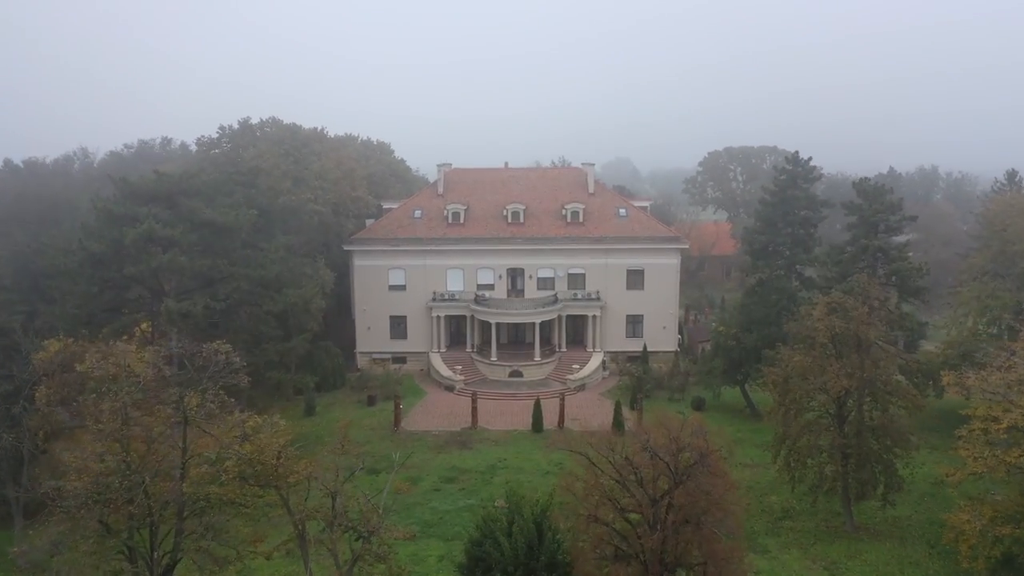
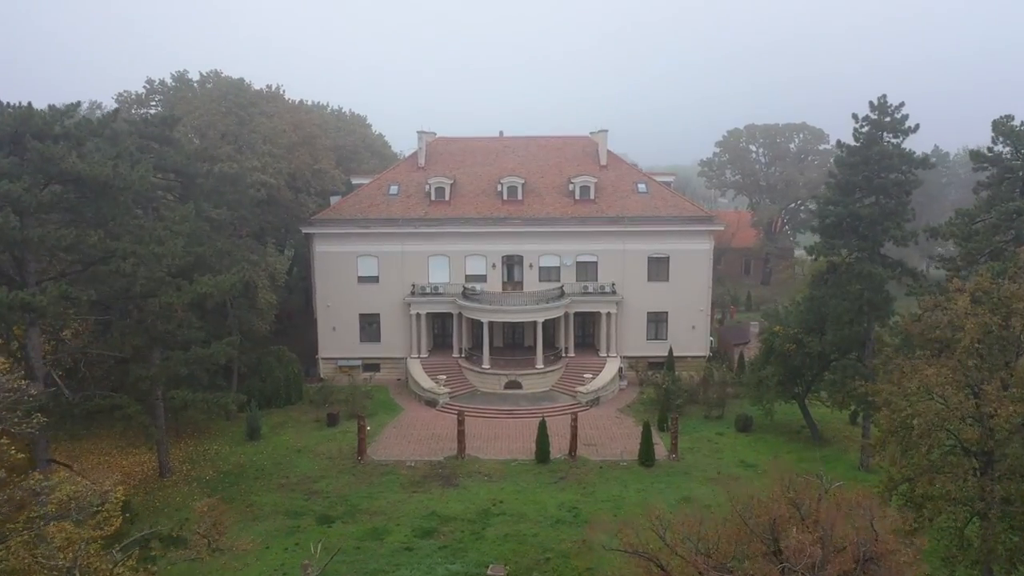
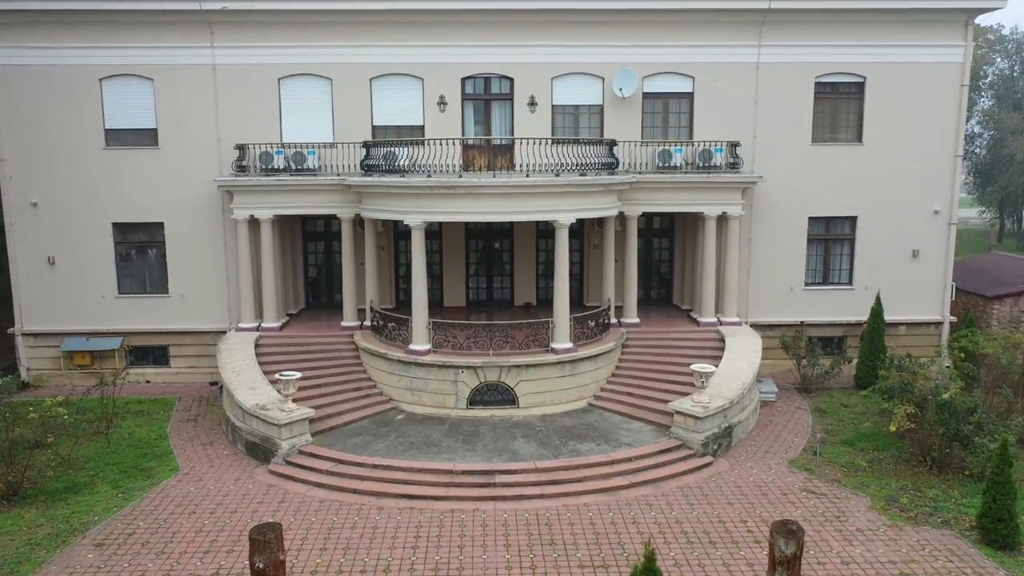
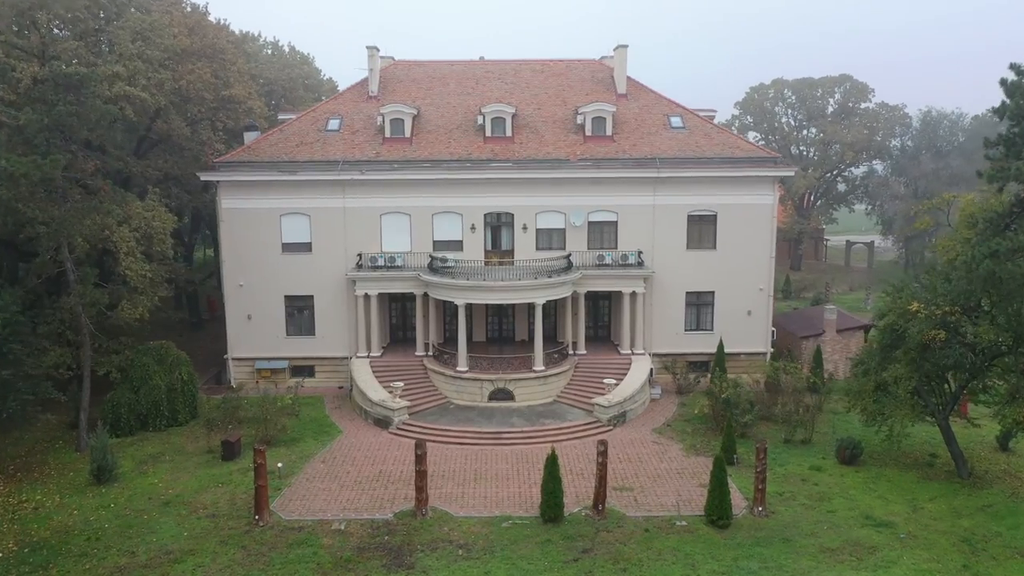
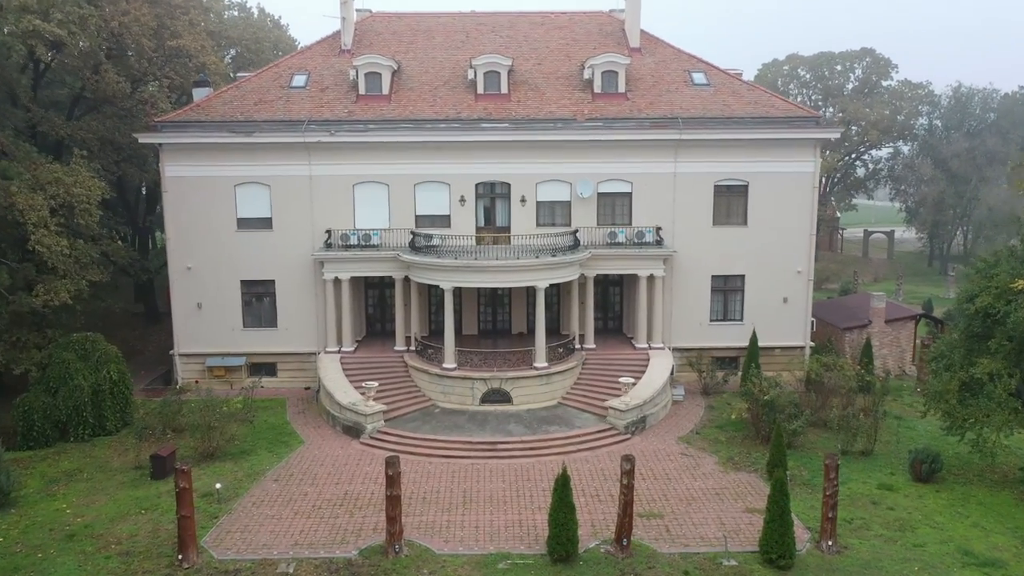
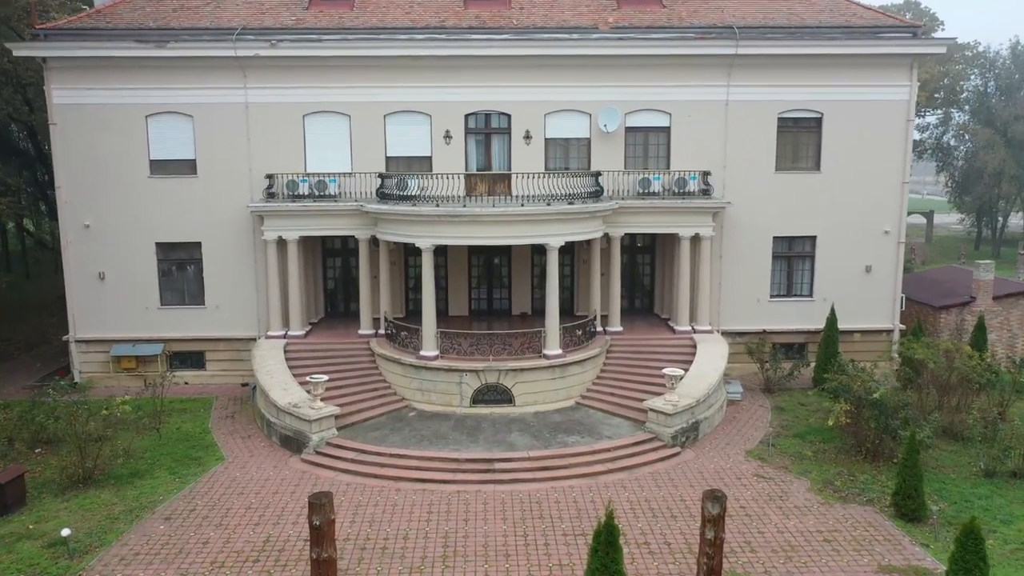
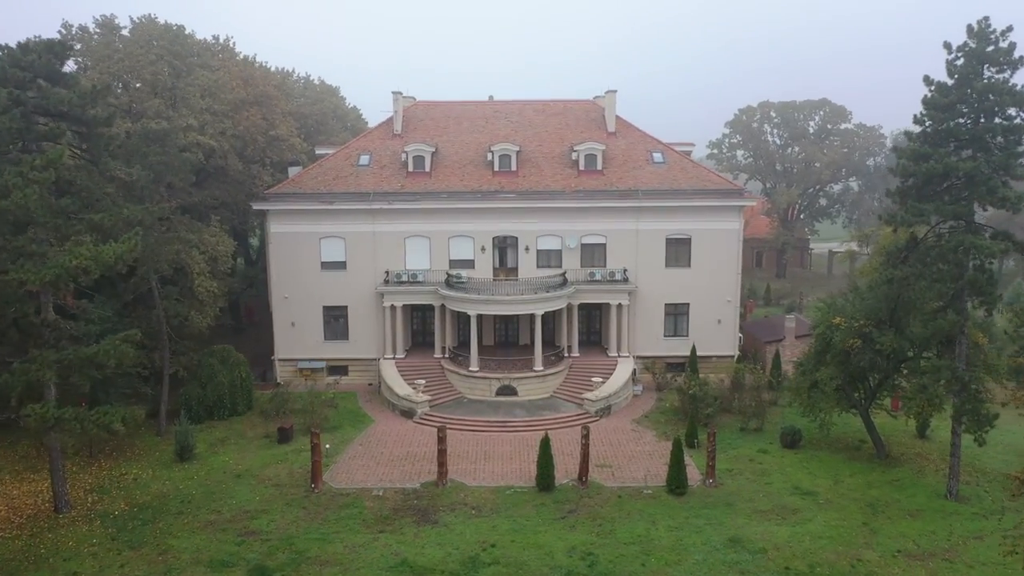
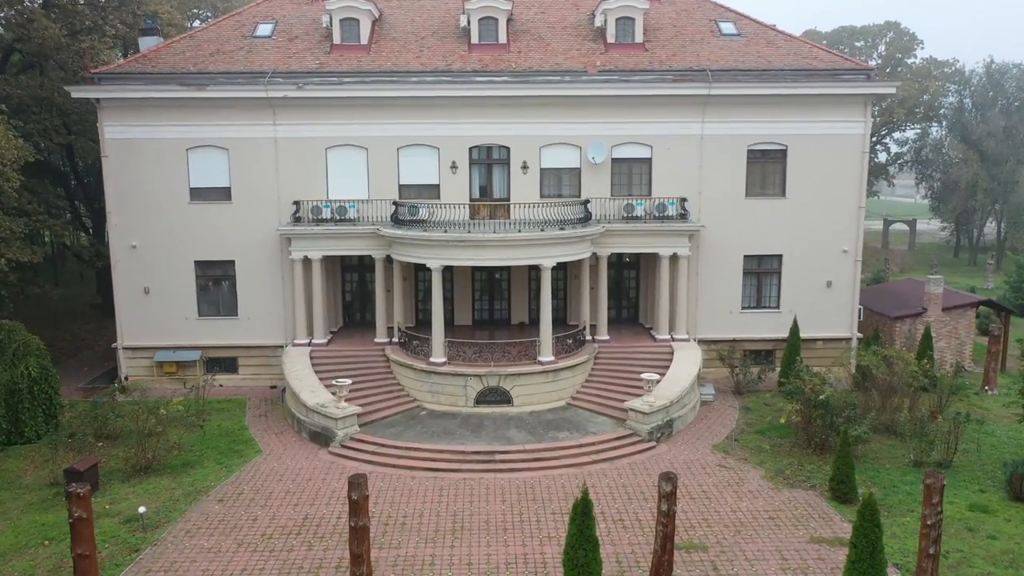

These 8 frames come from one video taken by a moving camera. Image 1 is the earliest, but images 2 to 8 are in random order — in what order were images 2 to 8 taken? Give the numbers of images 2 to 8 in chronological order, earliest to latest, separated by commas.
2, 7, 4, 5, 8, 6, 3
